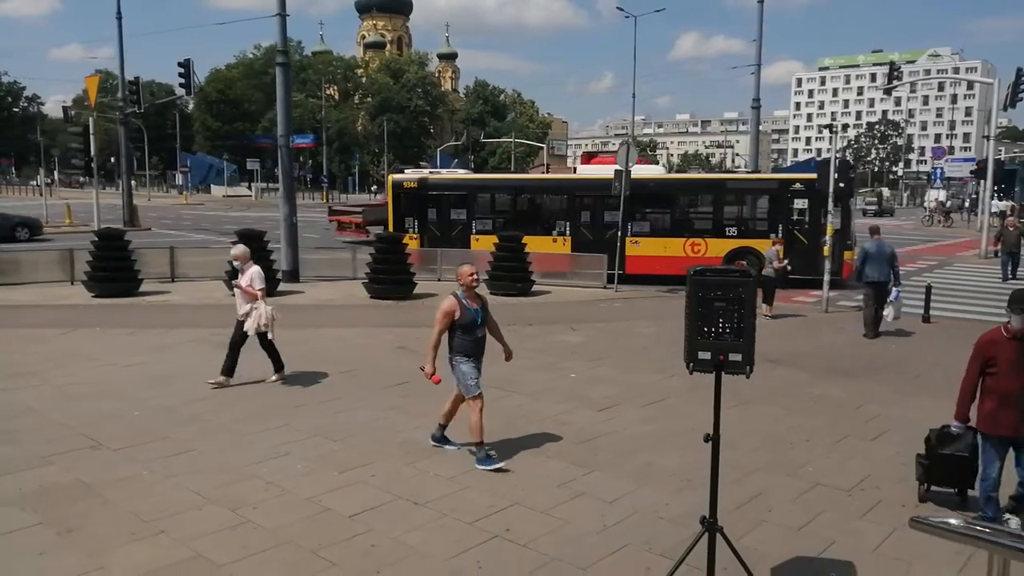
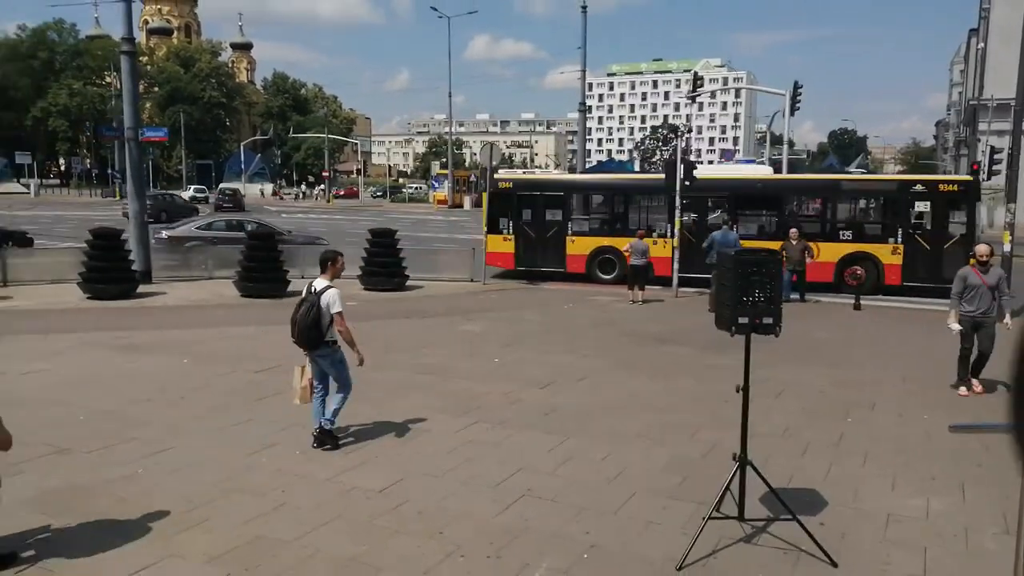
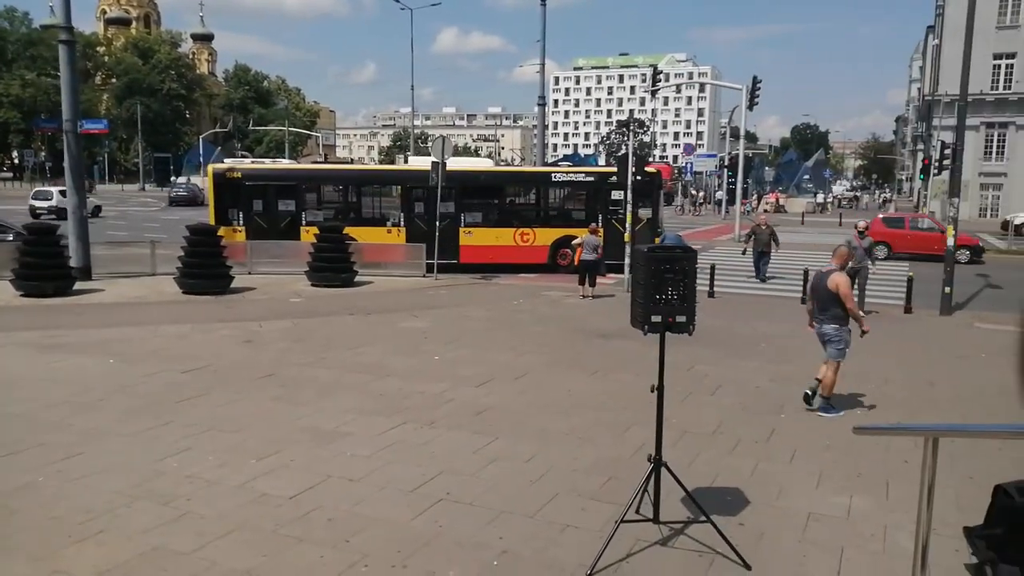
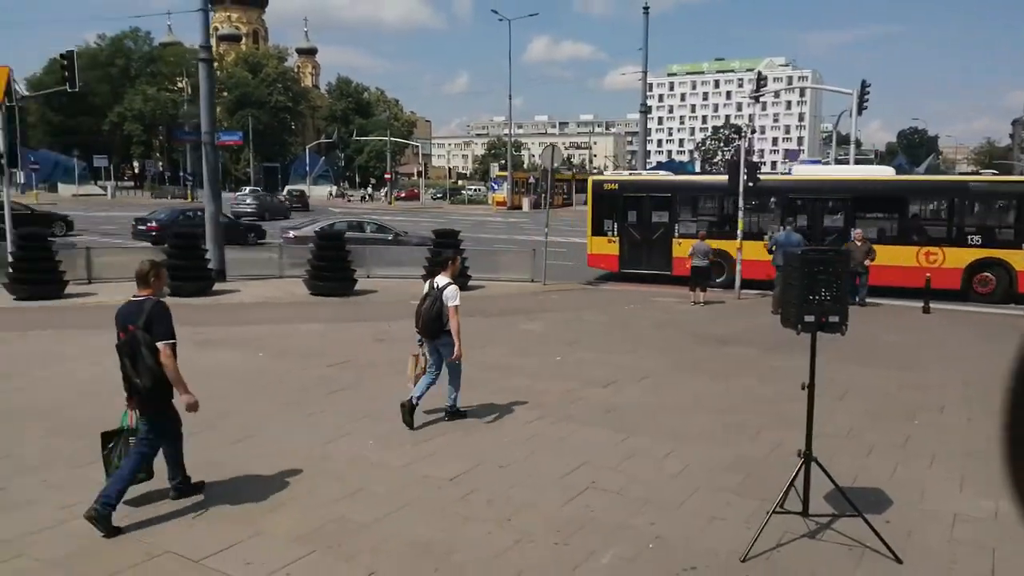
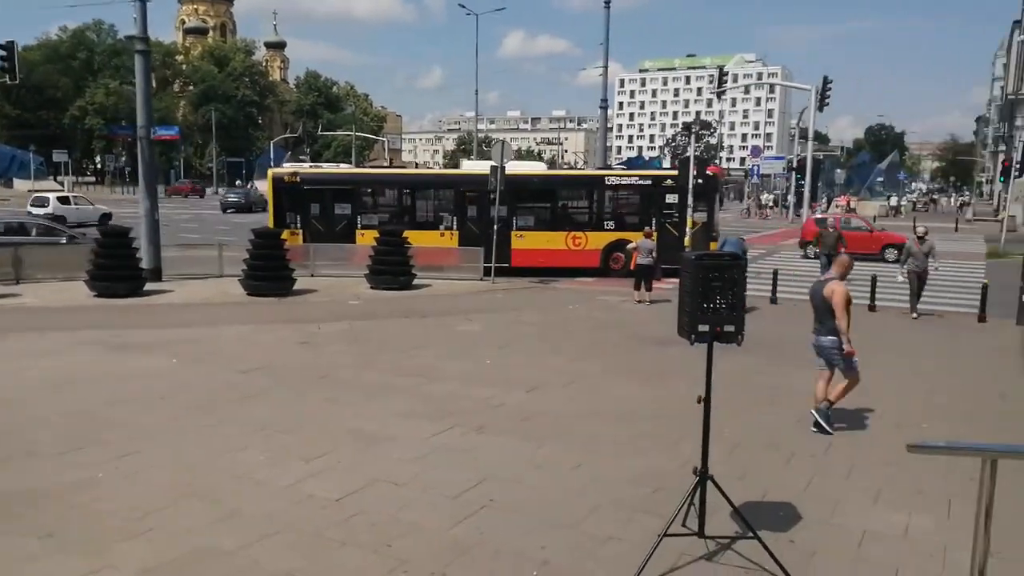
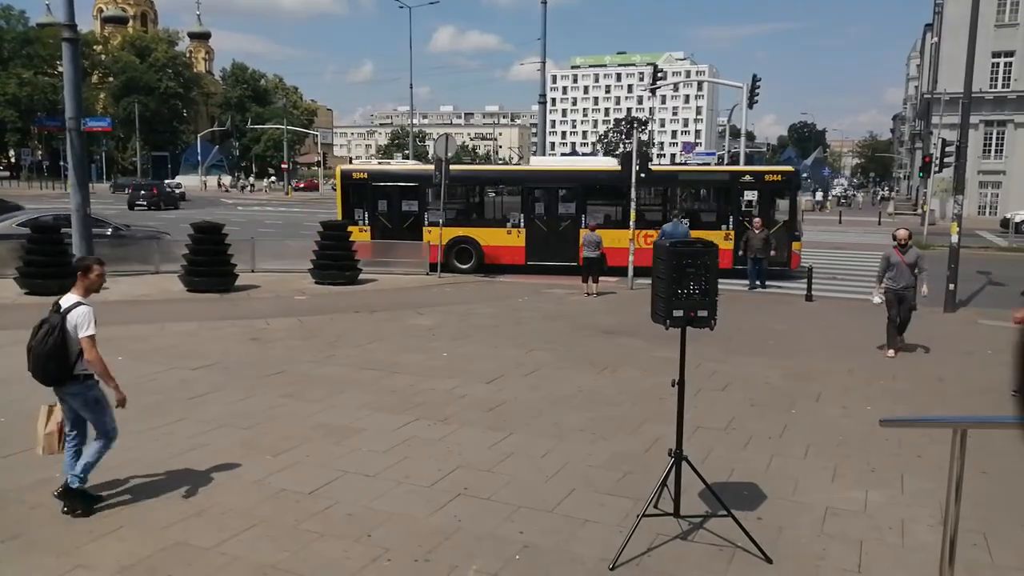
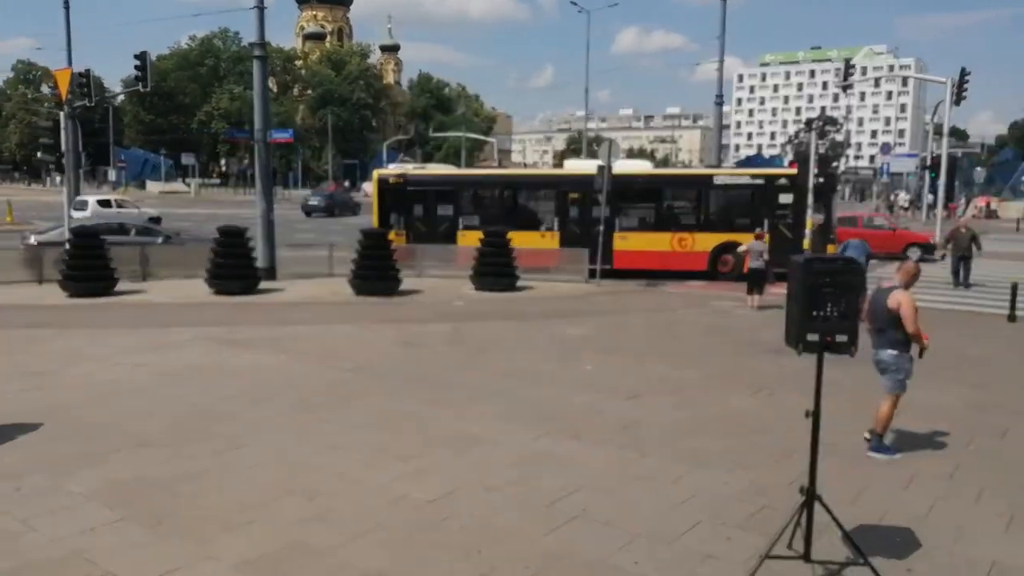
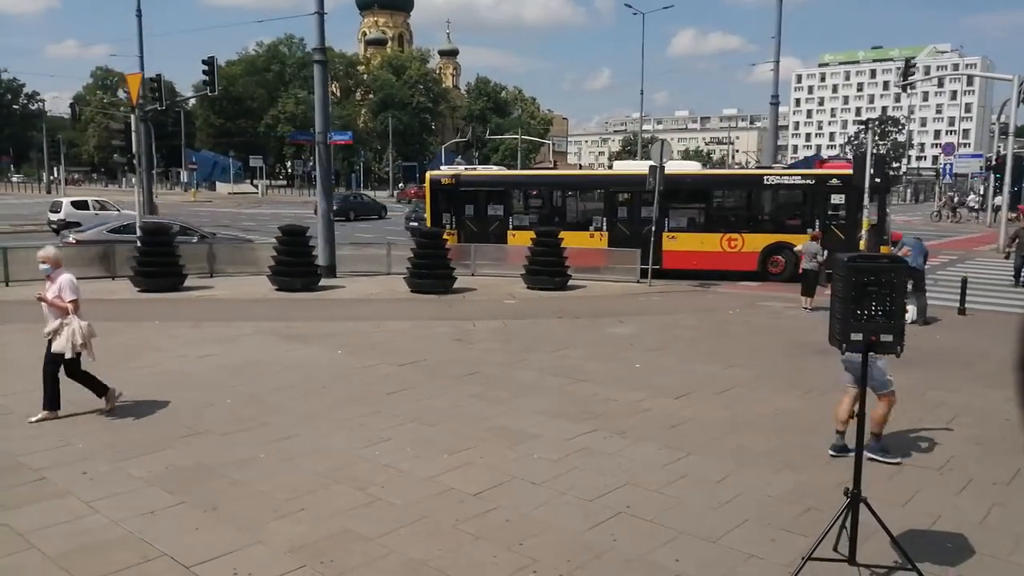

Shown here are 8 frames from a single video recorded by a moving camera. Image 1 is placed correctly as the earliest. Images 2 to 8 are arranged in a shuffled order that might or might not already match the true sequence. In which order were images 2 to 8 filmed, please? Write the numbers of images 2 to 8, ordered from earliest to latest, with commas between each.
8, 7, 5, 3, 6, 2, 4
